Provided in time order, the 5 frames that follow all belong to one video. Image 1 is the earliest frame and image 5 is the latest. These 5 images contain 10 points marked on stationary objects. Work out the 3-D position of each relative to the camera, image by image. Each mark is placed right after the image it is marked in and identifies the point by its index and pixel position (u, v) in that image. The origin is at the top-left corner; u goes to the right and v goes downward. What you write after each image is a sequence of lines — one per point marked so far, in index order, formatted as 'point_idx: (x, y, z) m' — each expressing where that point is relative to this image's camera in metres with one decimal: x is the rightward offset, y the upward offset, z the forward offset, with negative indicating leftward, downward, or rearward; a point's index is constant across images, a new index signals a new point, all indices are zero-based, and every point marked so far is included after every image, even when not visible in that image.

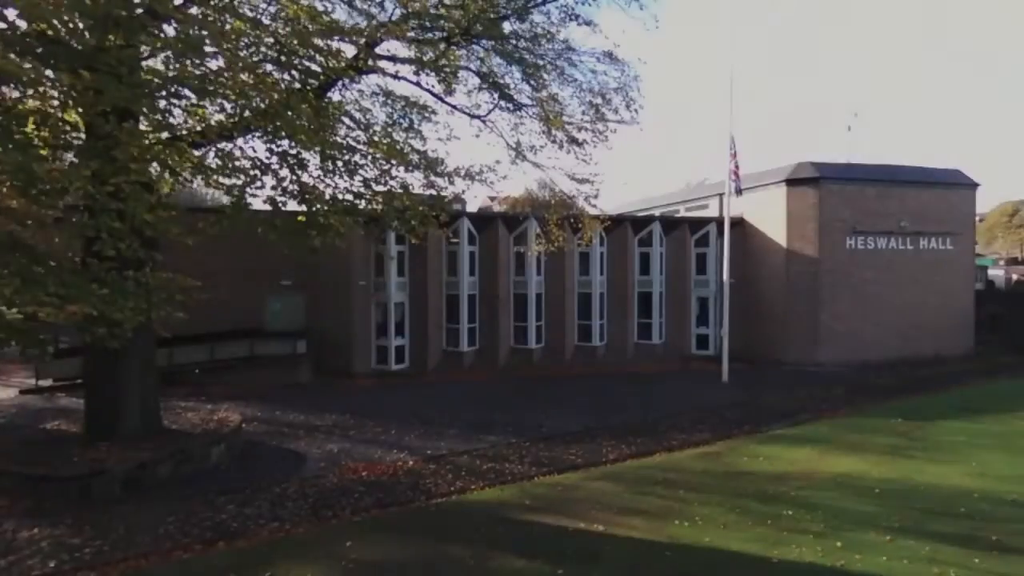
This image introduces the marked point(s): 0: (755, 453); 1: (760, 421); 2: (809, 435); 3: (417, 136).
0: (+5.9, -4.0, +15.9) m
1: (+7.5, -4.1, +19.8) m
2: (+8.1, -4.0, +17.8) m
3: (-2.3, +3.8, +16.3) m
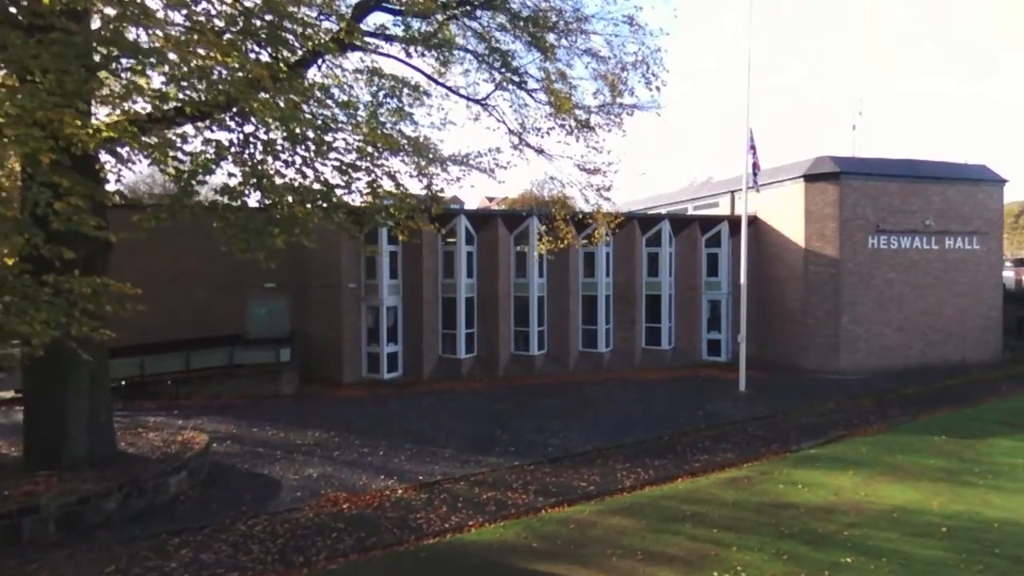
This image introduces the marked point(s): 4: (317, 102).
0: (+6.0, -4.1, +14.0) m
1: (+7.5, -4.1, +17.9) m
2: (+8.2, -4.1, +15.9) m
3: (-2.2, +3.7, +14.4) m
4: (-3.8, +3.6, +12.8) m
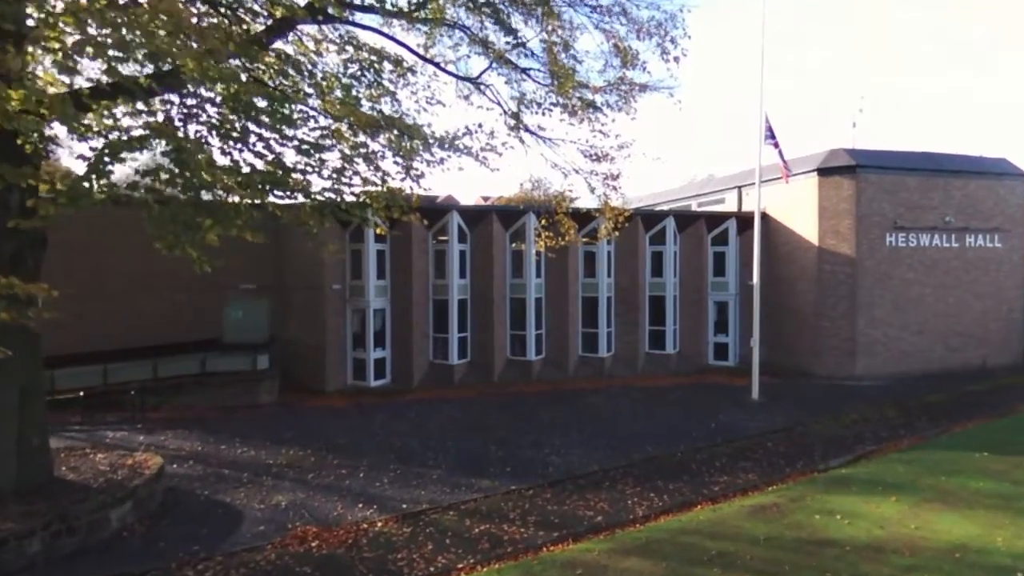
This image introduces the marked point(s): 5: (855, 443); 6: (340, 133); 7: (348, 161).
0: (+5.9, -4.1, +12.3) m
1: (+7.4, -4.2, +16.2) m
2: (+8.1, -4.1, +14.2) m
3: (-2.3, +3.7, +12.6) m
4: (-3.8, +3.5, +11.0) m
5: (+9.1, -4.1, +17.4) m
6: (-3.0, +2.7, +11.2) m
7: (-2.8, +2.2, +11.4) m
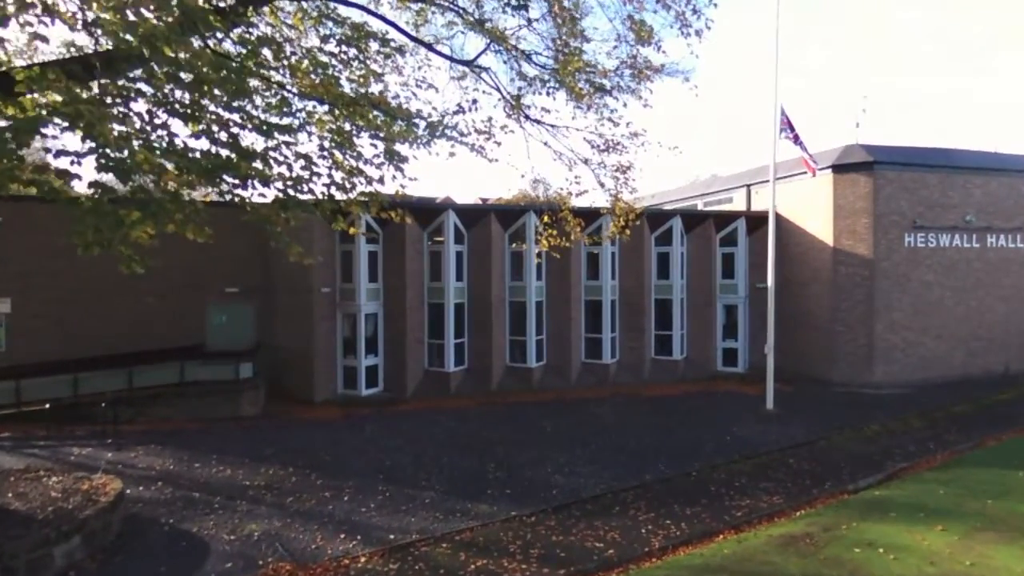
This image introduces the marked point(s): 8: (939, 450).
0: (+5.9, -4.2, +10.9) m
1: (+7.4, -4.3, +14.8) m
2: (+8.1, -4.2, +12.9) m
3: (-2.3, +3.6, +11.2) m
4: (-3.8, +3.4, +9.7) m
5: (+9.1, -4.2, +16.0) m
6: (-3.0, +2.6, +9.9) m
7: (-2.8, +2.1, +10.0) m
8: (+11.1, -4.2, +17.0) m
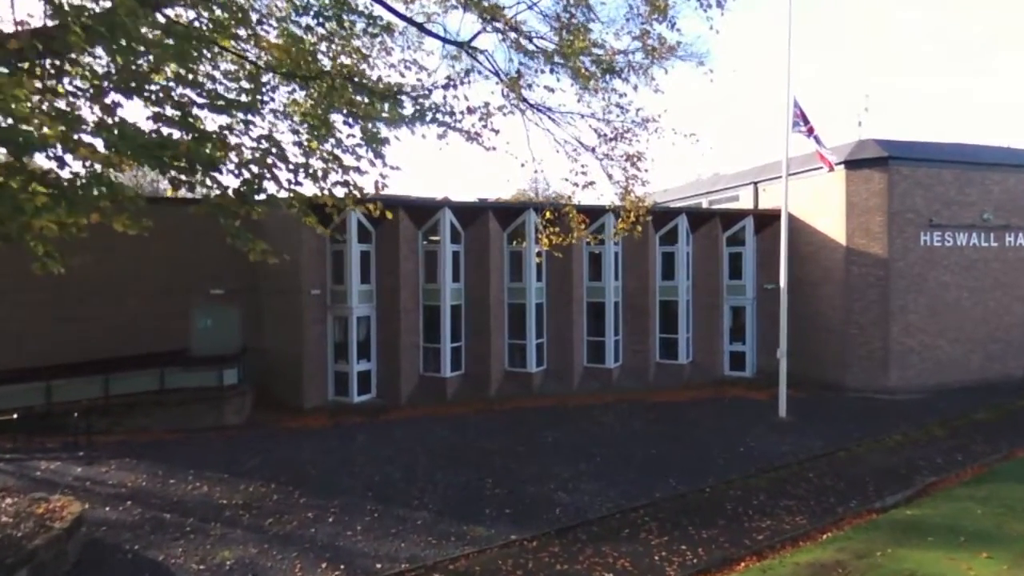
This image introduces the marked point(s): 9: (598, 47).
0: (+5.9, -4.2, +9.8) m
1: (+7.4, -4.3, +13.7) m
2: (+8.1, -4.2, +11.8) m
3: (-2.3, +3.6, +10.1) m
4: (-3.8, +3.4, +8.6) m
5: (+9.1, -4.2, +14.9) m
6: (-3.0, +2.6, +8.8) m
7: (-2.9, +2.1, +8.9) m
8: (+11.0, -4.2, +15.9) m
9: (+1.4, +4.0, +11.0) m
